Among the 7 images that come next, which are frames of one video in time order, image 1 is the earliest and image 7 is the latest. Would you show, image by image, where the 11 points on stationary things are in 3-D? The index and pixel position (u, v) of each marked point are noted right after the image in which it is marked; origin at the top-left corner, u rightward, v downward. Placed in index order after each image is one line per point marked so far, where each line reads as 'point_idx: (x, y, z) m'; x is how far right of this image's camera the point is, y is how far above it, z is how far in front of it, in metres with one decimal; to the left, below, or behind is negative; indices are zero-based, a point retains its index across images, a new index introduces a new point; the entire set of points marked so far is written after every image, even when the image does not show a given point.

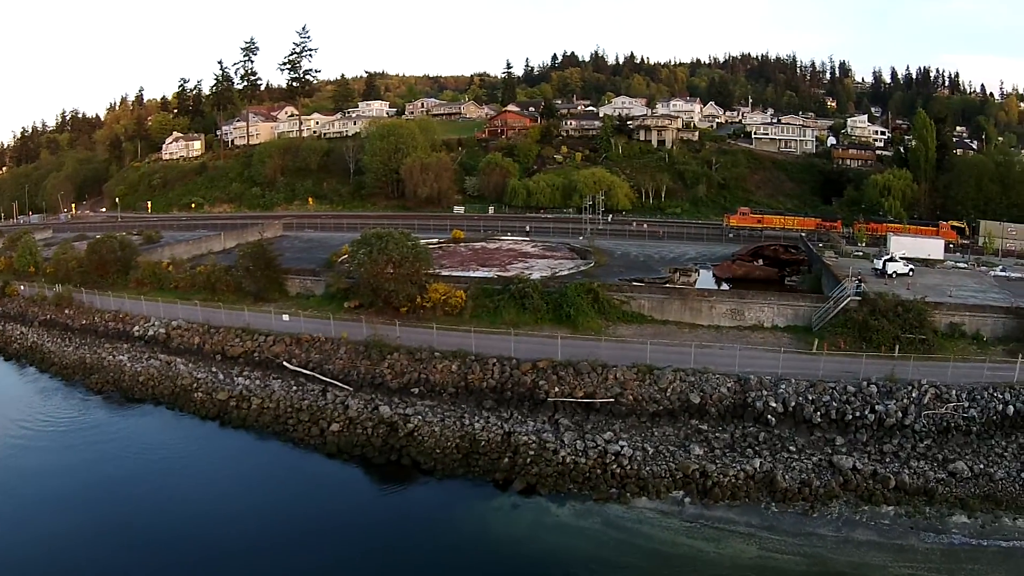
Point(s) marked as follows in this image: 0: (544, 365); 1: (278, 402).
0: (+0.7, -1.9, +17.2) m
1: (-6.4, -3.2, +20.0) m
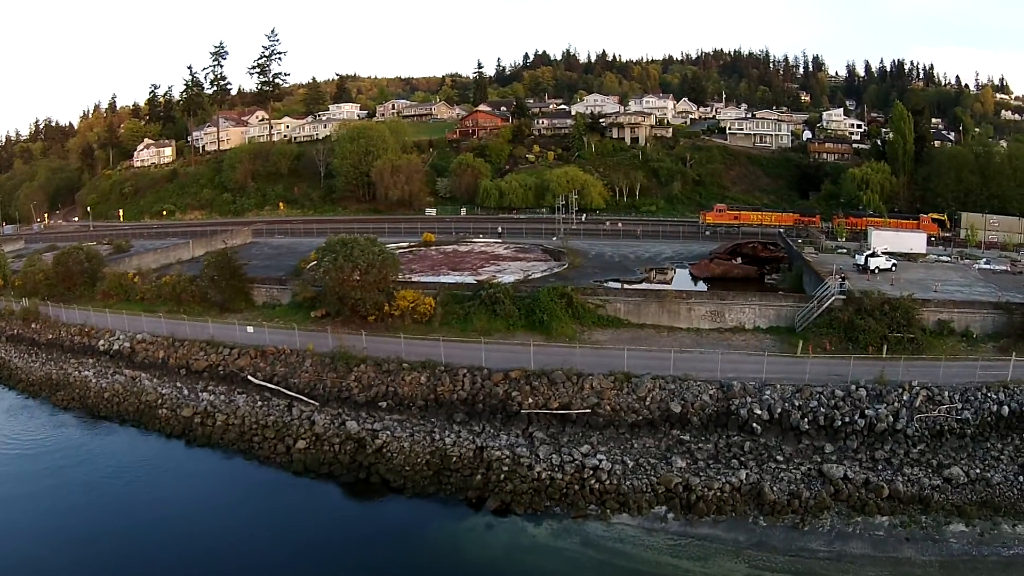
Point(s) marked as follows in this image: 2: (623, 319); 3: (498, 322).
0: (+0.1, -2.0, +16.3) m
1: (-7.1, -3.5, +18.9) m
2: (+3.0, -0.9, +19.2) m
3: (-0.4, -0.9, +19.0) m
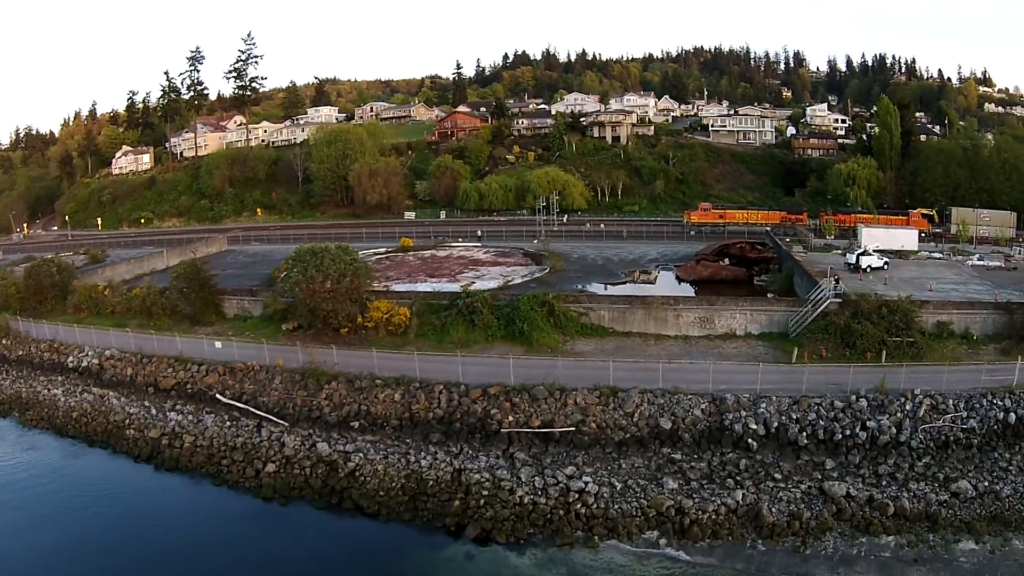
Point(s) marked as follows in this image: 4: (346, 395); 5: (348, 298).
0: (-0.4, -2.3, +15.3) m
1: (-7.5, -3.9, +17.8) m
2: (+2.5, -1.0, +18.3) m
3: (-0.9, -1.2, +18.0) m
4: (-4.0, -2.6, +16.9) m
5: (-4.7, -0.3, +19.8) m
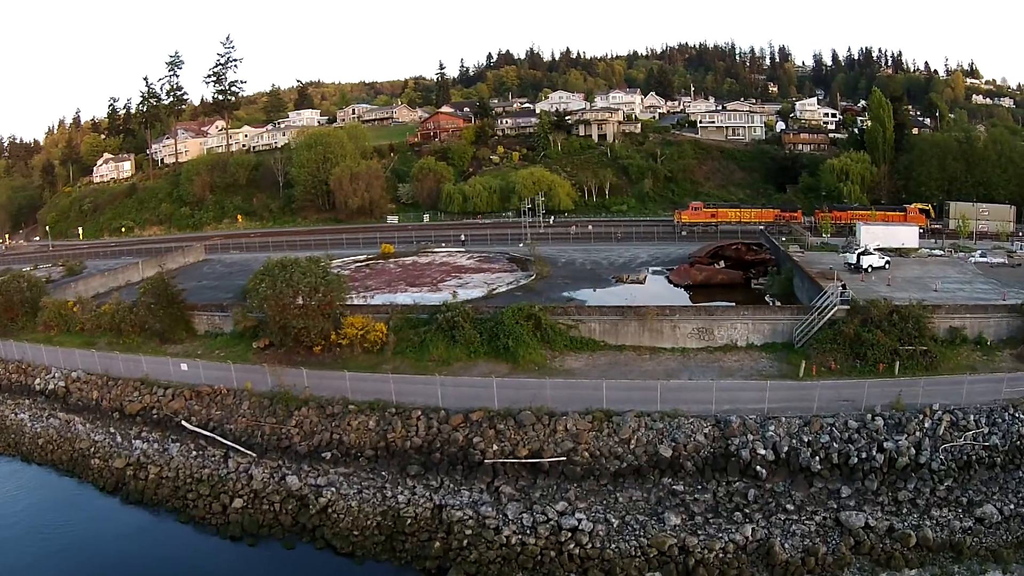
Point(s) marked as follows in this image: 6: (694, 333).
0: (-0.7, -2.6, +14.0) m
1: (-7.9, -4.3, +16.4) m
2: (+2.1, -1.3, +17.0) m
3: (-1.3, -1.5, +16.7) m
4: (-4.3, -3.0, +15.6) m
5: (-5.1, -0.7, +18.4) m
6: (+4.4, -1.1, +16.8) m
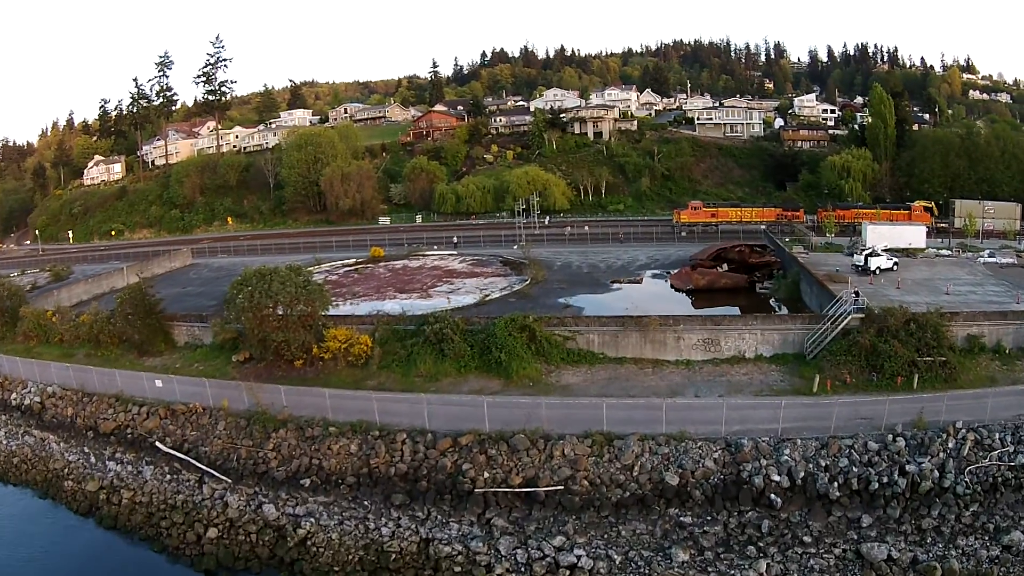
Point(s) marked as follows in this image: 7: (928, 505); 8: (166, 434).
0: (-0.8, -2.8, +12.9) m
1: (-8.0, -4.6, +15.3) m
2: (+1.9, -1.5, +16.0) m
3: (-1.4, -1.7, +15.7) m
4: (-4.4, -3.2, +14.5) m
5: (-5.3, -0.9, +17.4) m
6: (+4.2, -1.2, +15.7) m
7: (+7.0, -3.6, +11.8) m
8: (-8.5, -3.6, +17.3) m
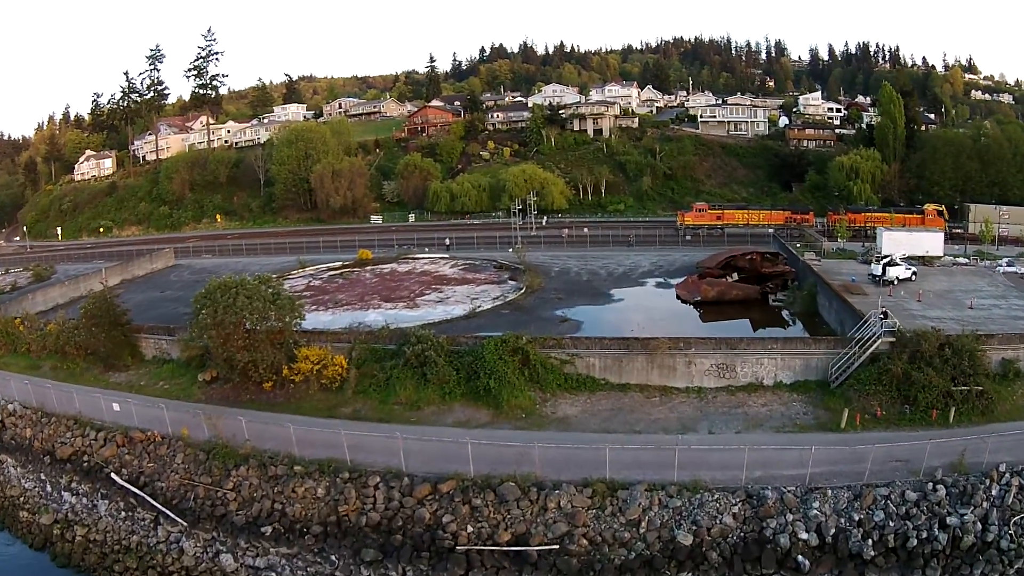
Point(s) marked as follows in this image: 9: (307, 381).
0: (-1.0, -3.2, +11.3) m
1: (-8.2, -4.9, +13.7) m
2: (+1.7, -1.8, +14.4) m
3: (-1.6, -2.0, +14.0) m
4: (-4.6, -3.6, +12.8) m
5: (-5.5, -1.2, +15.7) m
6: (+4.0, -1.6, +14.1) m
7: (+6.8, -4.0, +10.2) m
8: (-8.7, -3.9, +15.7) m
9: (-4.5, -2.1, +15.7) m
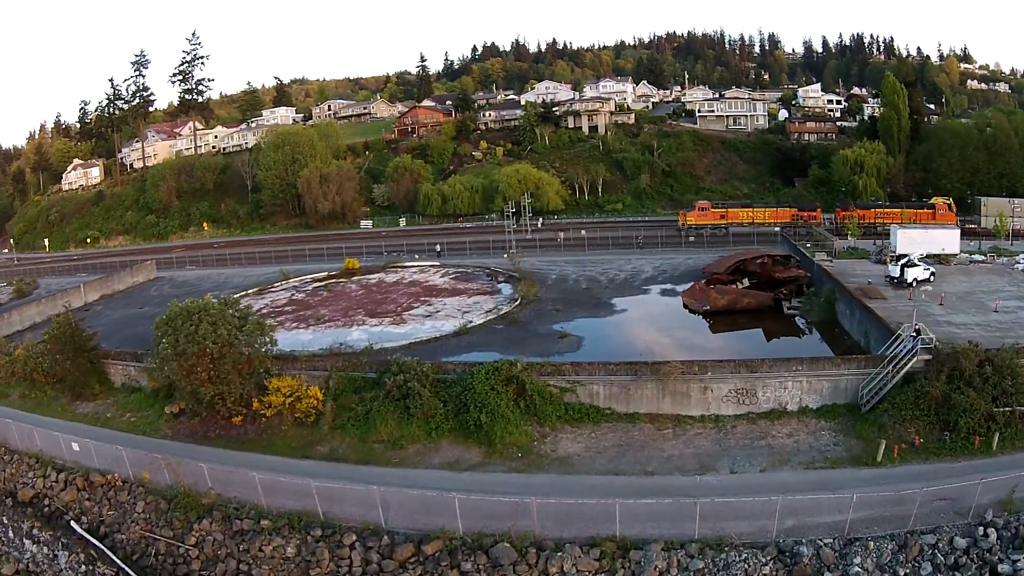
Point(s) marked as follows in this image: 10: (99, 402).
0: (-1.1, -3.6, +9.8) m
1: (-8.2, -5.5, +12.2) m
2: (+1.6, -2.2, +12.9) m
3: (-1.7, -2.4, +12.5) m
4: (-4.7, -4.1, +11.3) m
5: (-5.6, -1.7, +14.2) m
6: (+3.9, -1.9, +12.6) m
7: (+6.8, -4.3, +8.7) m
8: (-8.8, -4.5, +14.2) m
9: (-4.7, -2.5, +14.2) m
10: (-11.8, -3.1, +20.0) m
